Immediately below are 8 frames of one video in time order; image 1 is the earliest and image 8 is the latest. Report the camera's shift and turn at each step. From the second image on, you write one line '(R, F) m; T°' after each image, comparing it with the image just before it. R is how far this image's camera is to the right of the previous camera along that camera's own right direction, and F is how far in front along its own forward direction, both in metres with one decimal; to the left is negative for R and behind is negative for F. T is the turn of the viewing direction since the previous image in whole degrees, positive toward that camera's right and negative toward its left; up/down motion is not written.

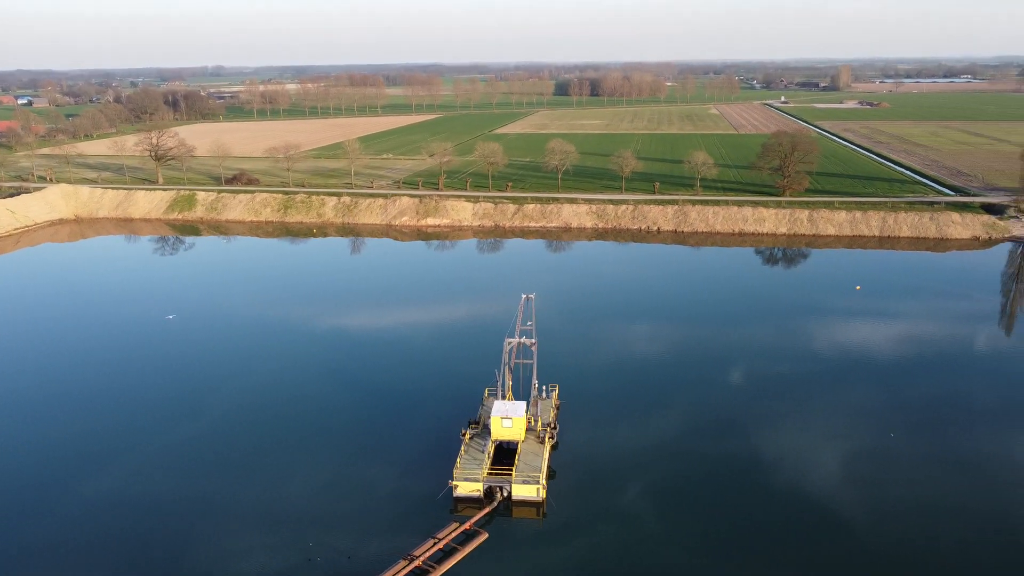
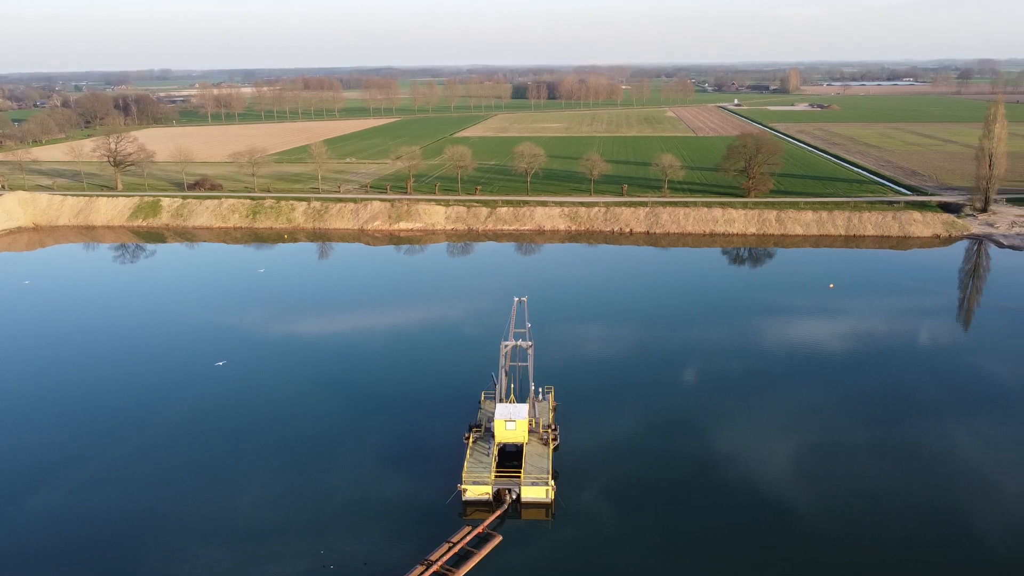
(-1.0, -0.1) m; +3°
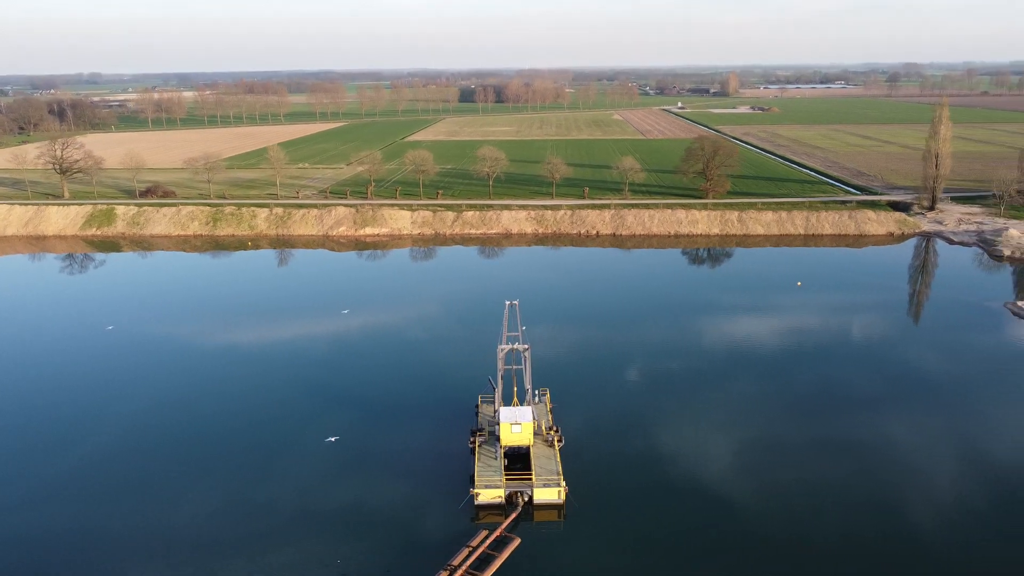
(-1.3, -0.1) m; +4°
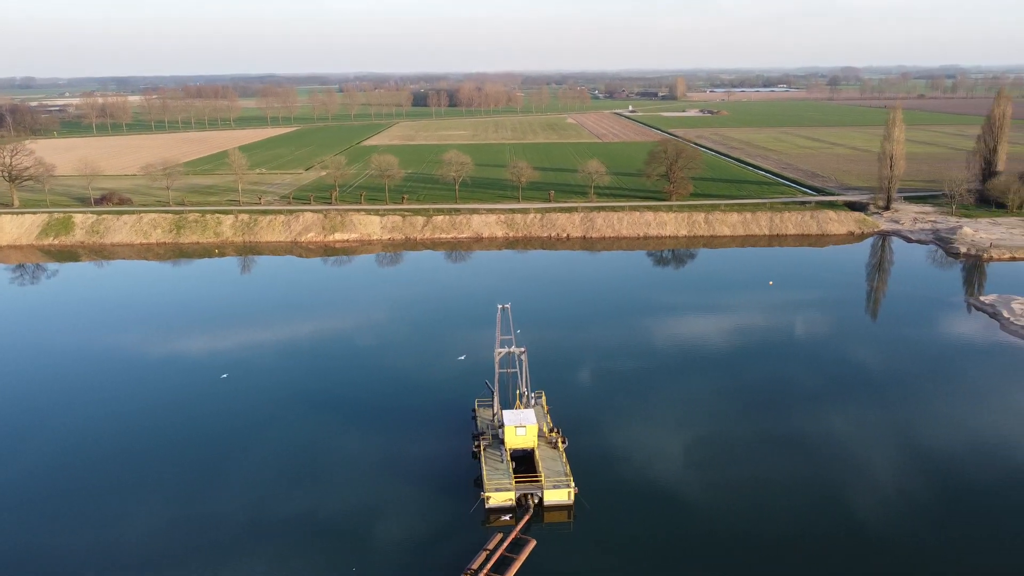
(-1.1, -0.1) m; +4°
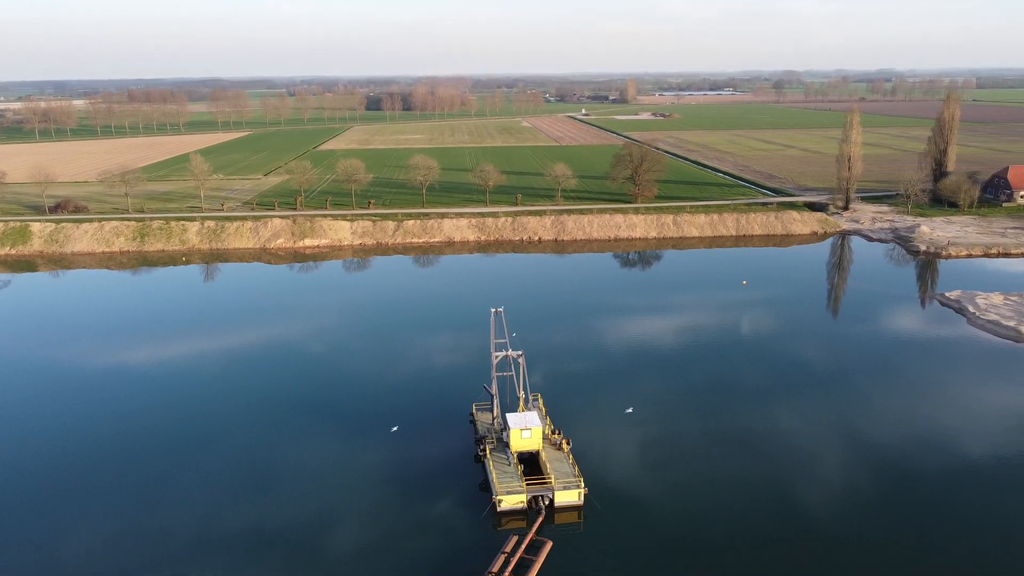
(-1.1, -0.1) m; +3°
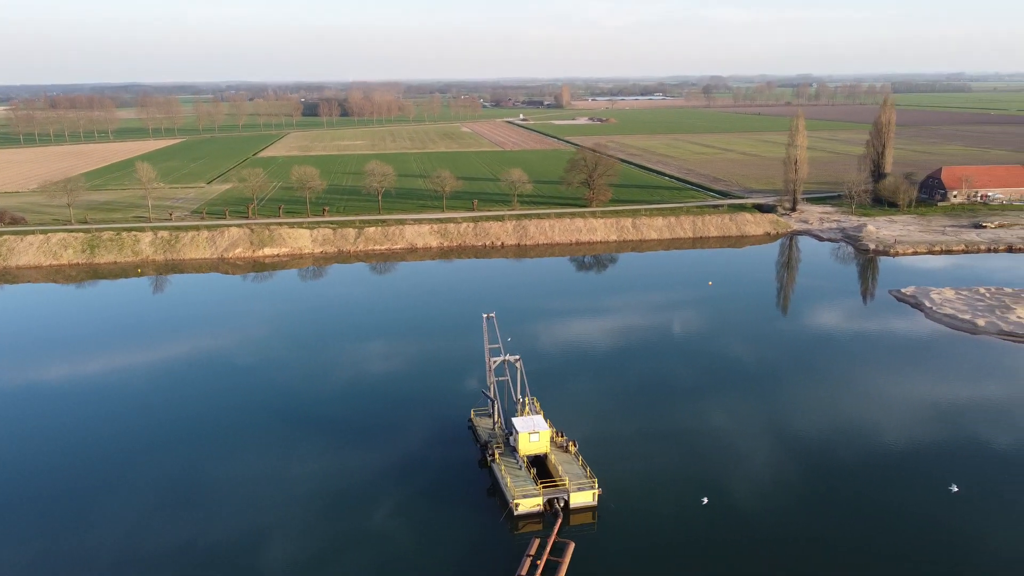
(-1.6, -0.1) m; +5°
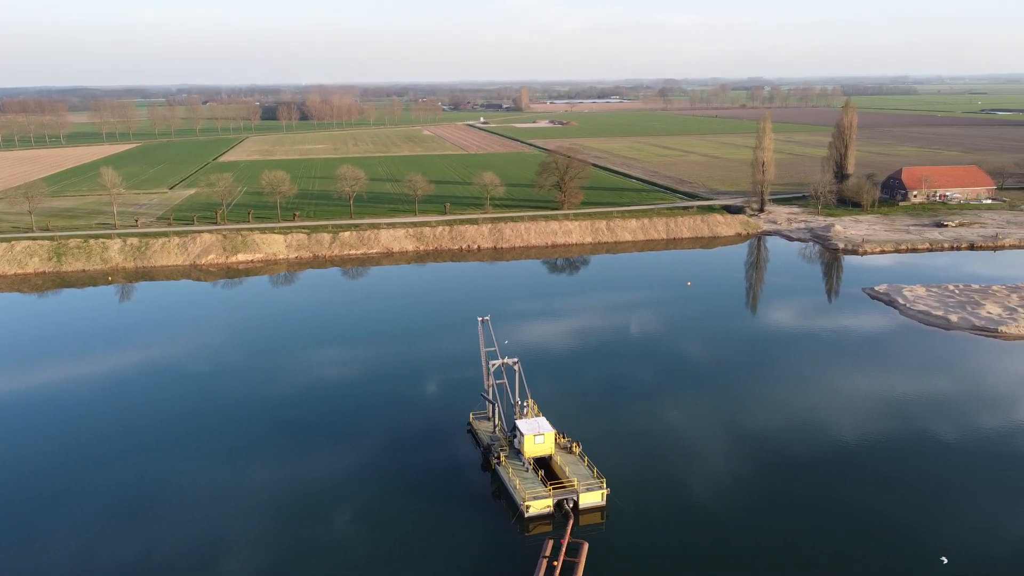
(-1.0, -0.1) m; +3°
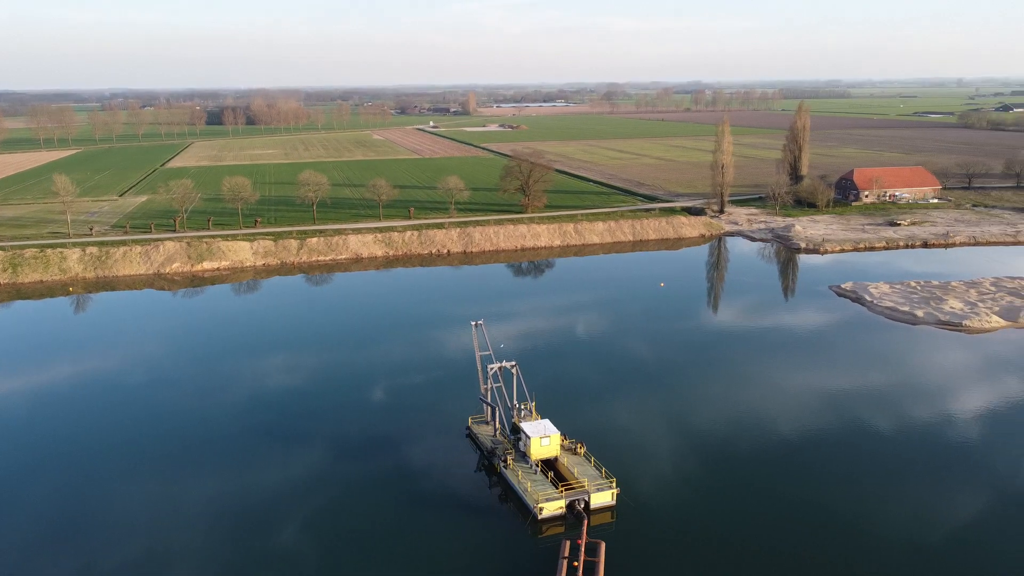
(-1.3, -0.1) m; +4°
